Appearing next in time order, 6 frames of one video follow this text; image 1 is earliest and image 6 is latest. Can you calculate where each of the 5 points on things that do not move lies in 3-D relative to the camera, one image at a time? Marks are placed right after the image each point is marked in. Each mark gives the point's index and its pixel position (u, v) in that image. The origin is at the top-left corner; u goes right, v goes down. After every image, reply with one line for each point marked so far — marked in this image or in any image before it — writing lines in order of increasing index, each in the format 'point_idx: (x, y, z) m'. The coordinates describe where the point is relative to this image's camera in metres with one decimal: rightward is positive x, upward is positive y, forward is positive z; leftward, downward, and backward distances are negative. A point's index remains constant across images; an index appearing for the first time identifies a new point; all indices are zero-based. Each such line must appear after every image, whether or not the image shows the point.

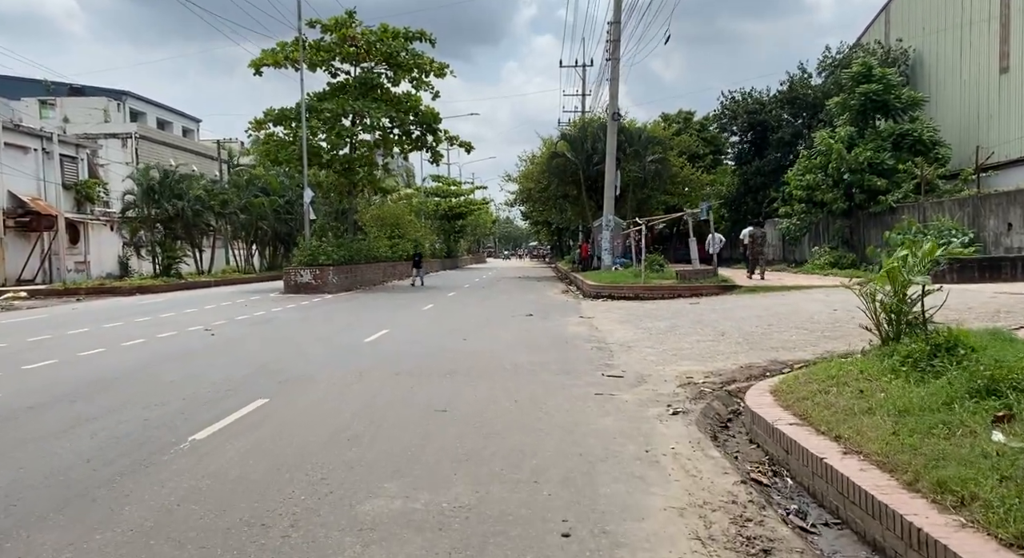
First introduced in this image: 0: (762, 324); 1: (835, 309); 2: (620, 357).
0: (+4.1, -0.7, +11.7) m
1: (+5.6, -0.5, +12.4) m
2: (+1.5, -1.1, +10.2) m
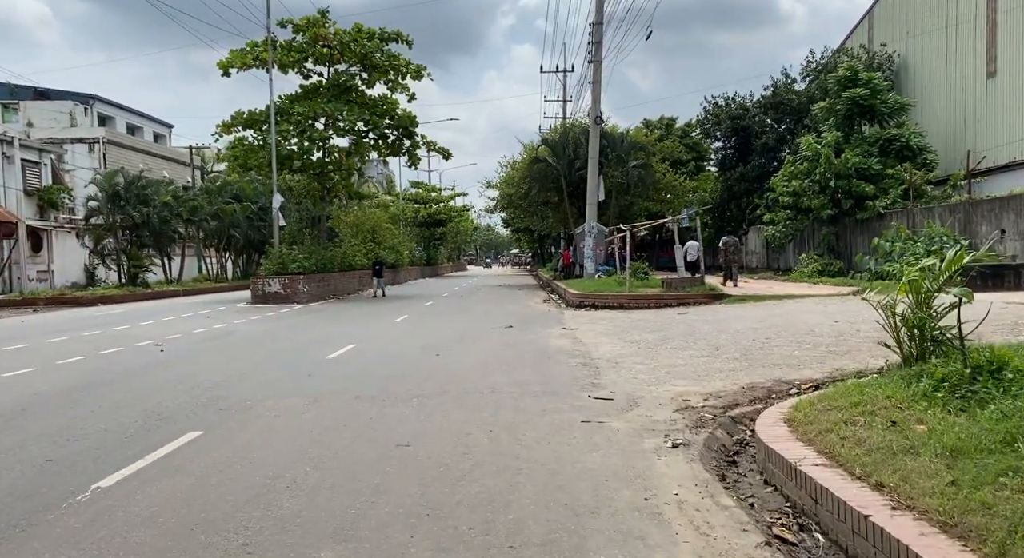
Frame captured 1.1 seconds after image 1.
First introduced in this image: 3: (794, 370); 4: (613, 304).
0: (+3.7, -0.9, +10.9) m
1: (+5.2, -0.7, +11.6) m
2: (+1.2, -1.2, +9.3) m
3: (+3.3, -1.1, +8.5) m
4: (+2.7, -0.7, +19.5) m
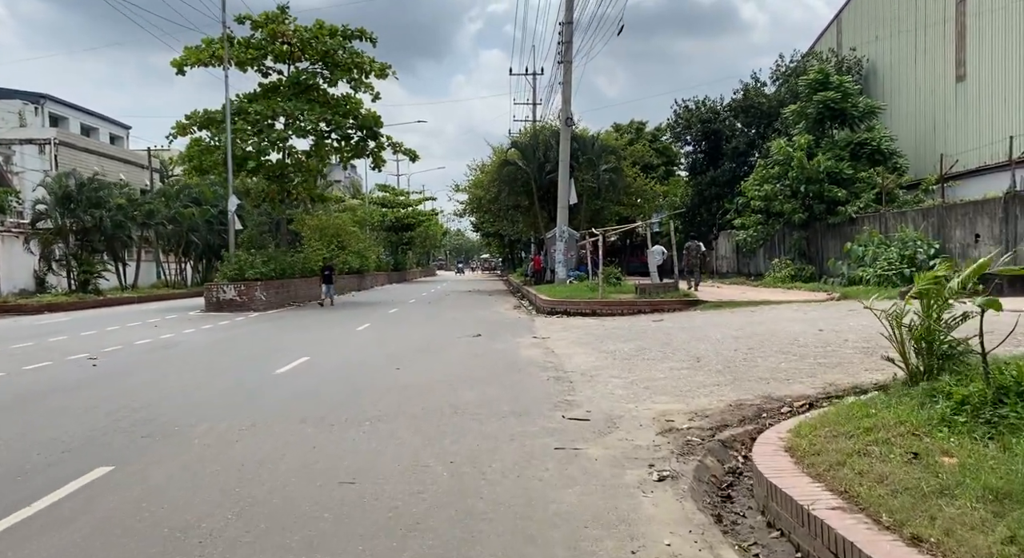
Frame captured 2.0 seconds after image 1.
0: (+3.2, -1.0, +10.2) m
1: (+4.7, -0.8, +11.0) m
2: (+0.8, -1.3, +8.5) m
3: (+2.9, -1.2, +7.8) m
4: (+1.9, -0.8, +18.8) m
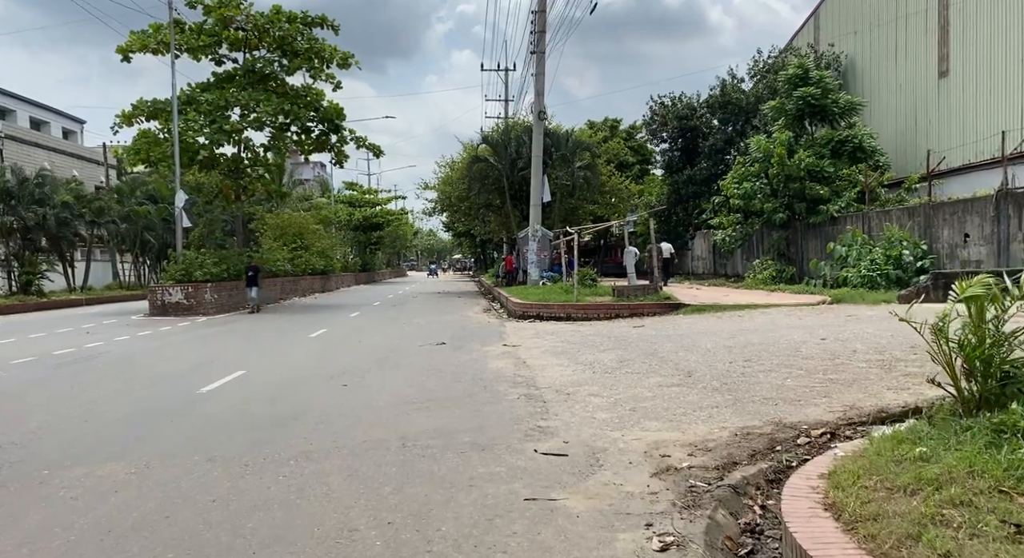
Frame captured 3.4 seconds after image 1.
0: (+2.8, -1.0, +9.0) m
1: (+4.3, -0.8, +9.9) m
2: (+0.5, -1.3, +7.3) m
3: (+2.6, -1.2, +6.6) m
4: (+1.1, -0.9, +17.6) m
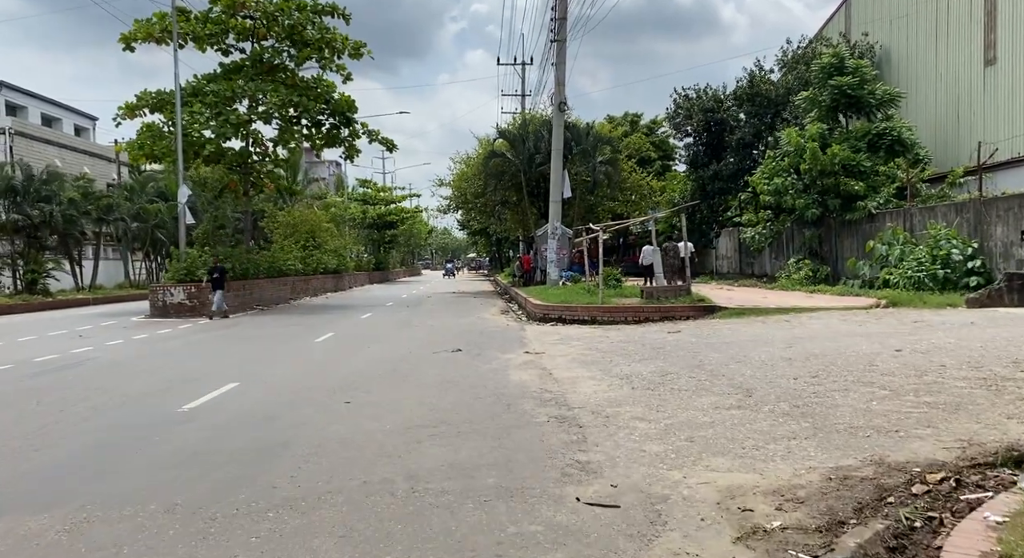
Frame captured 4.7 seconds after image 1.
0: (+3.1, -1.0, +7.7) m
1: (+4.6, -0.8, +8.6) m
2: (+0.7, -1.4, +6.0) m
3: (+2.8, -1.2, +5.4) m
4: (+1.6, -0.9, +16.3) m
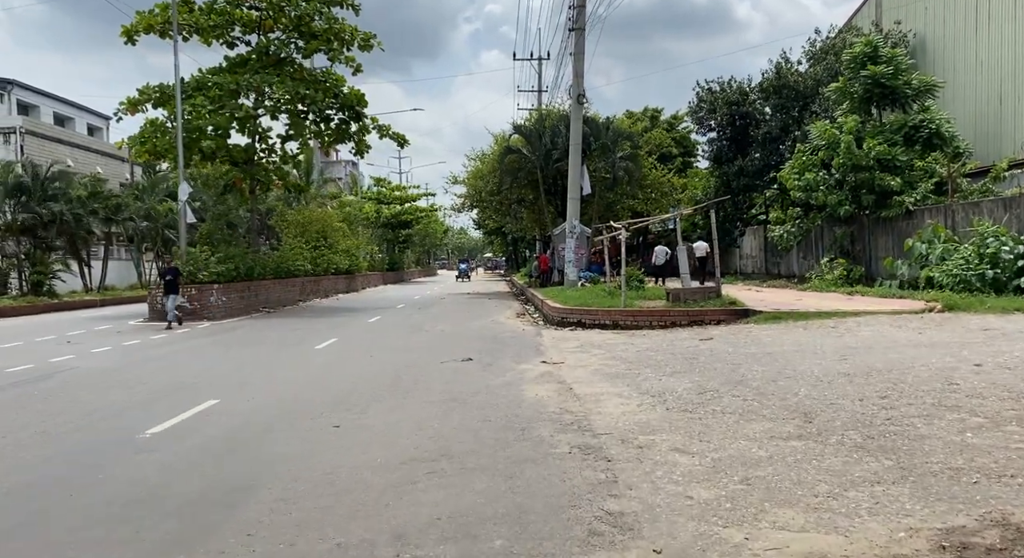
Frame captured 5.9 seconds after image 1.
0: (+3.2, -1.1, +6.6) m
1: (+4.7, -0.8, +7.4) m
2: (+0.8, -1.4, +4.9) m
3: (+2.9, -1.2, +4.2) m
4: (+2.0, -0.9, +15.2) m
